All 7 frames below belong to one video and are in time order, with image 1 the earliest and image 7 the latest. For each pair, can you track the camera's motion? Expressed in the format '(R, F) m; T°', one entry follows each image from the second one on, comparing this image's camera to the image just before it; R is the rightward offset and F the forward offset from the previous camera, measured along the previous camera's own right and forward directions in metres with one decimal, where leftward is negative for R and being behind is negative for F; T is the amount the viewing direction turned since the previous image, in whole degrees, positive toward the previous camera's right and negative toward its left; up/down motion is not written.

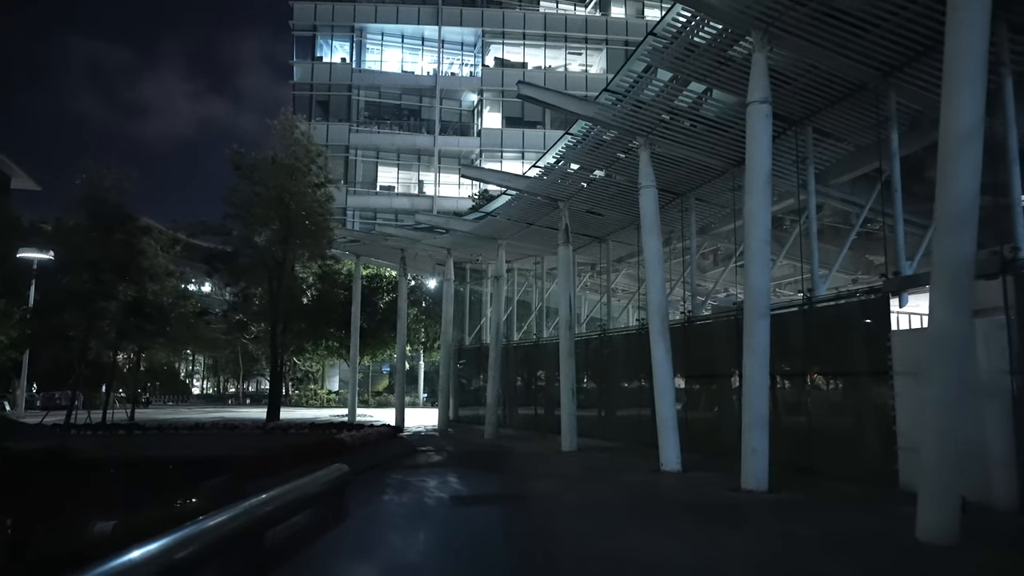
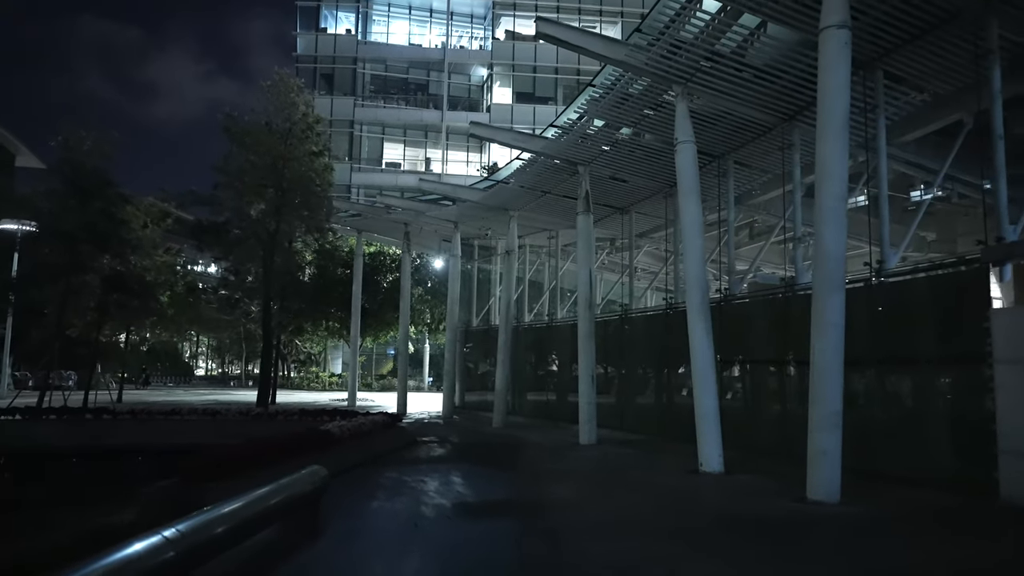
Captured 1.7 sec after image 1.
(-0.1, +1.9) m; -1°
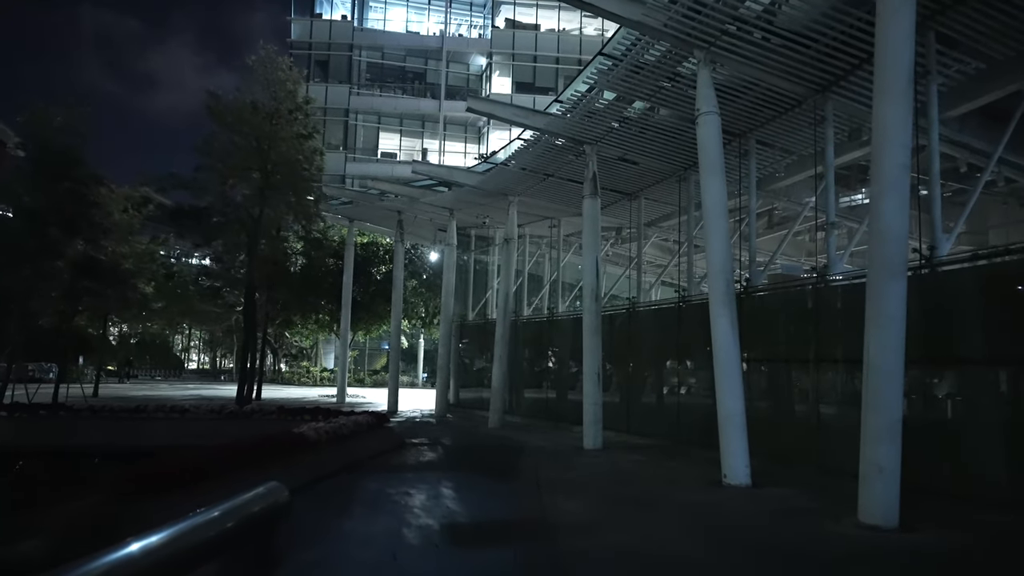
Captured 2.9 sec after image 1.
(-0.1, +1.4) m; 0°
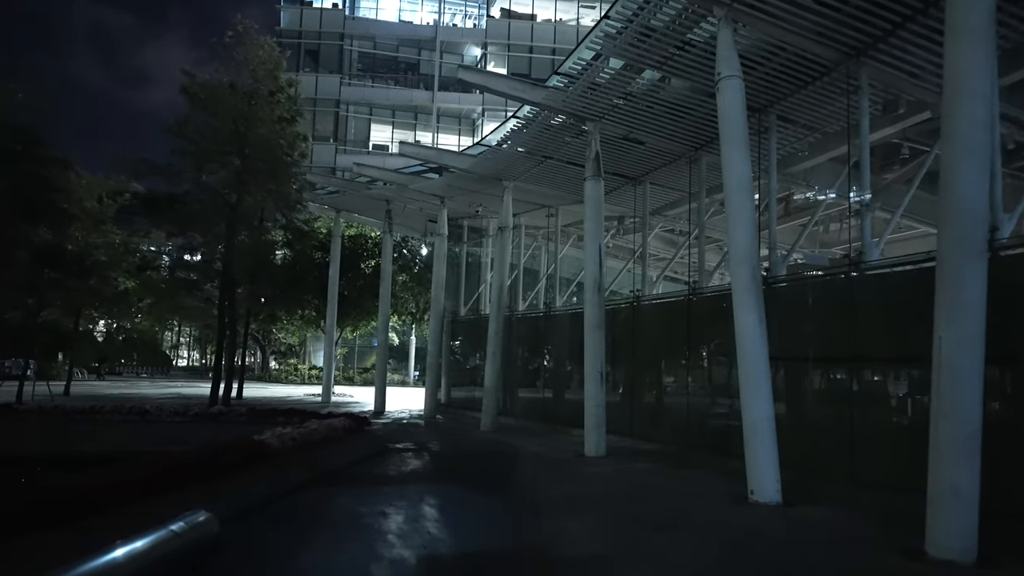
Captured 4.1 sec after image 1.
(0.0, +1.3) m; 0°
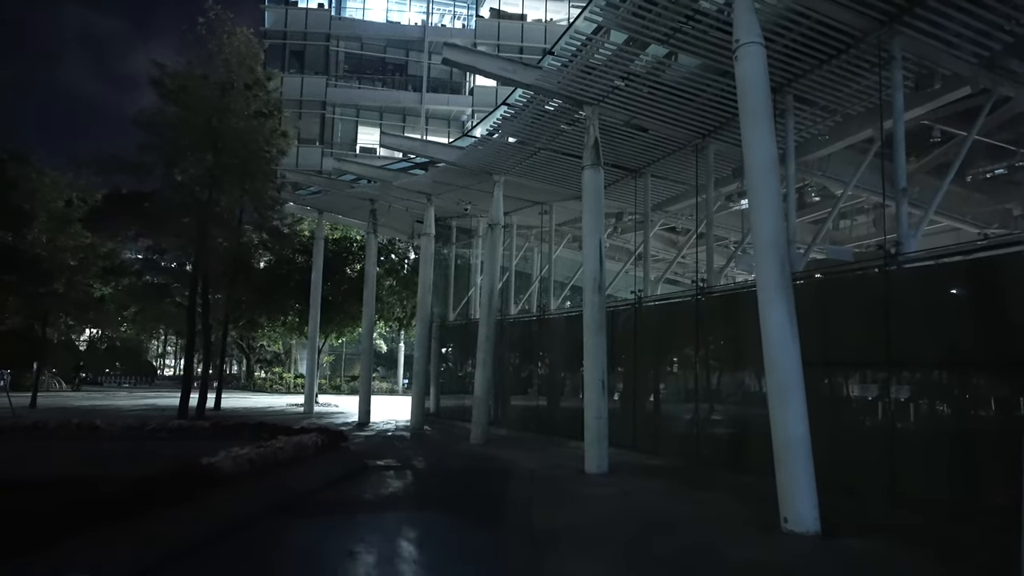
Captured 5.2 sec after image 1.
(0.0, +1.2) m; +1°
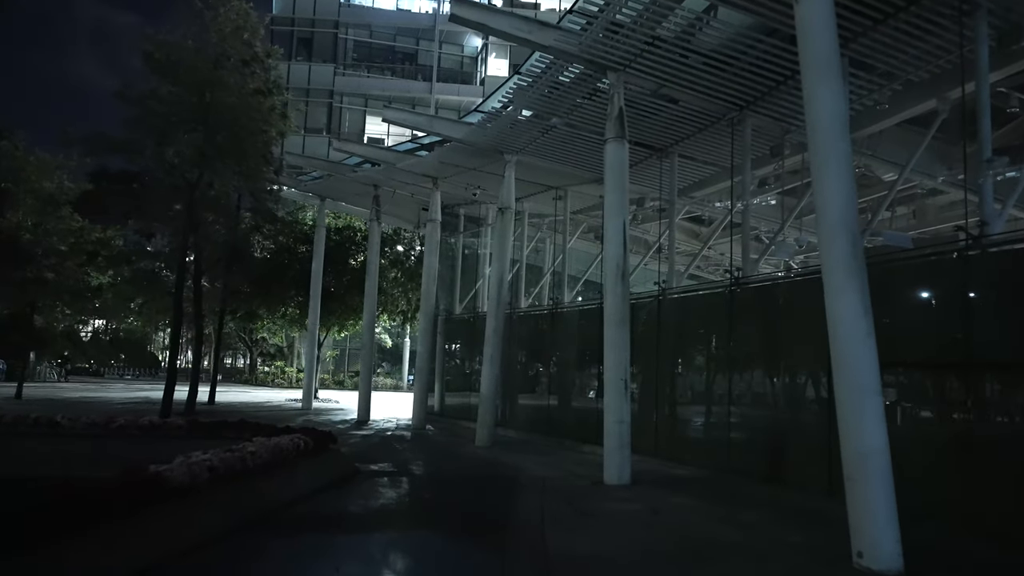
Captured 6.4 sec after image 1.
(-0.1, +1.3) m; -1°
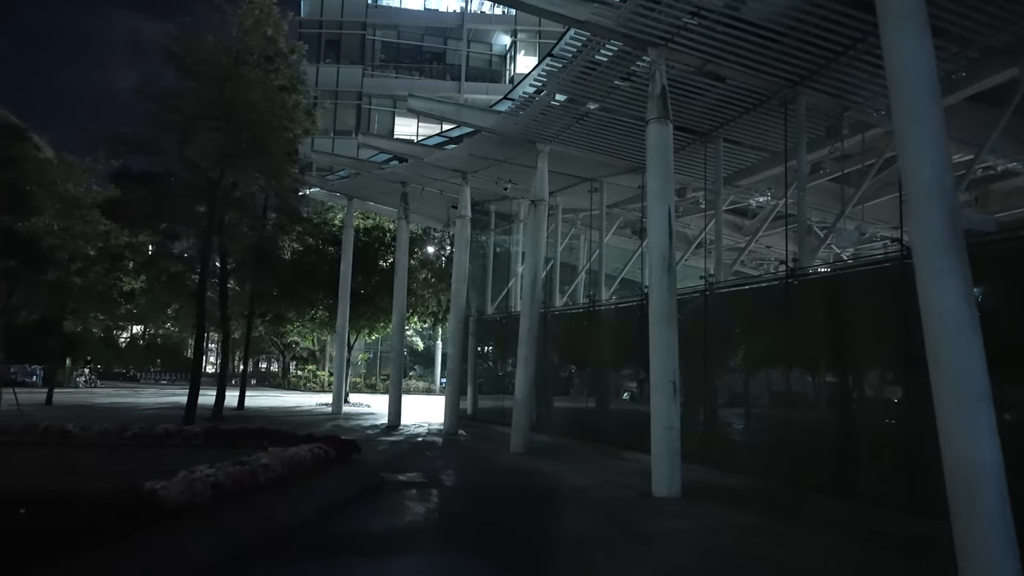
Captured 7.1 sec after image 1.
(-0.1, +0.8) m; -2°
